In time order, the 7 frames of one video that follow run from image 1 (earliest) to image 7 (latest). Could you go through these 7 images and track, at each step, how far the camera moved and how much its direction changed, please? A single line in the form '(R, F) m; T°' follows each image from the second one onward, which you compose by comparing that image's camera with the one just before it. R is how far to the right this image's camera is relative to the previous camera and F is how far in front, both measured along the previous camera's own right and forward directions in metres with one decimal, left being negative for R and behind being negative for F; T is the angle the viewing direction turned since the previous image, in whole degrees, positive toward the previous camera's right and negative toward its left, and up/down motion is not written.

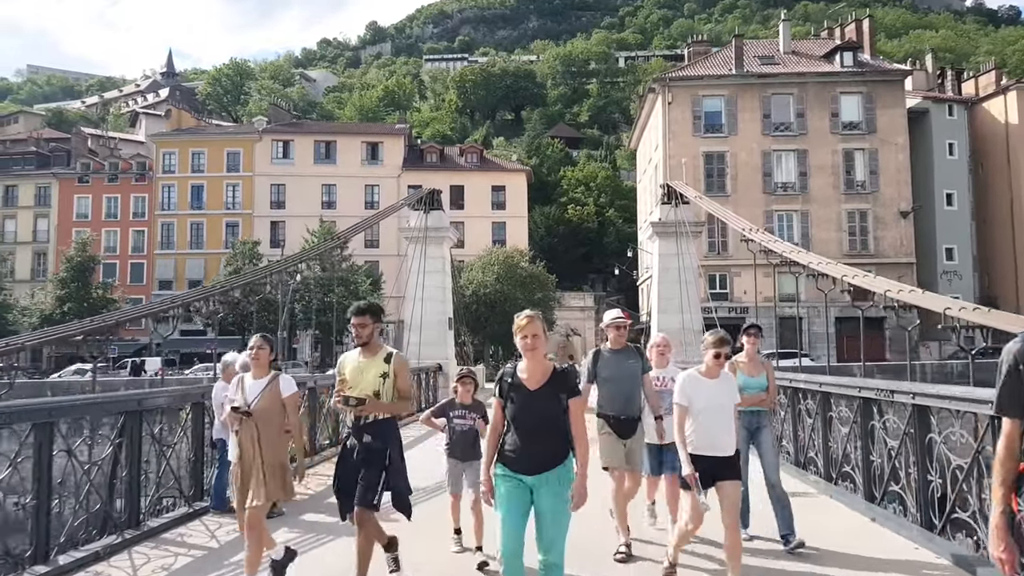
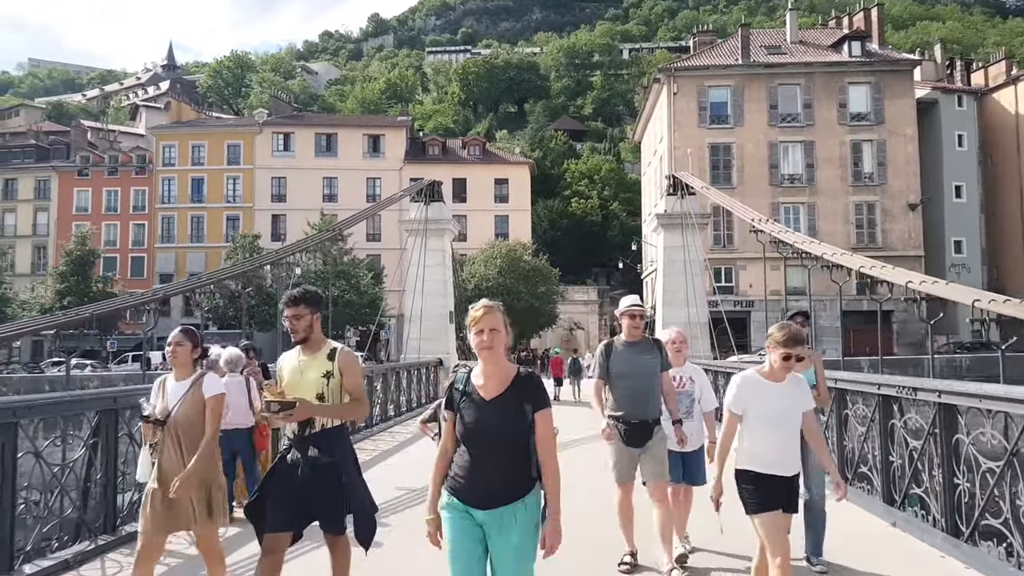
(0.0, +0.5) m; 0°
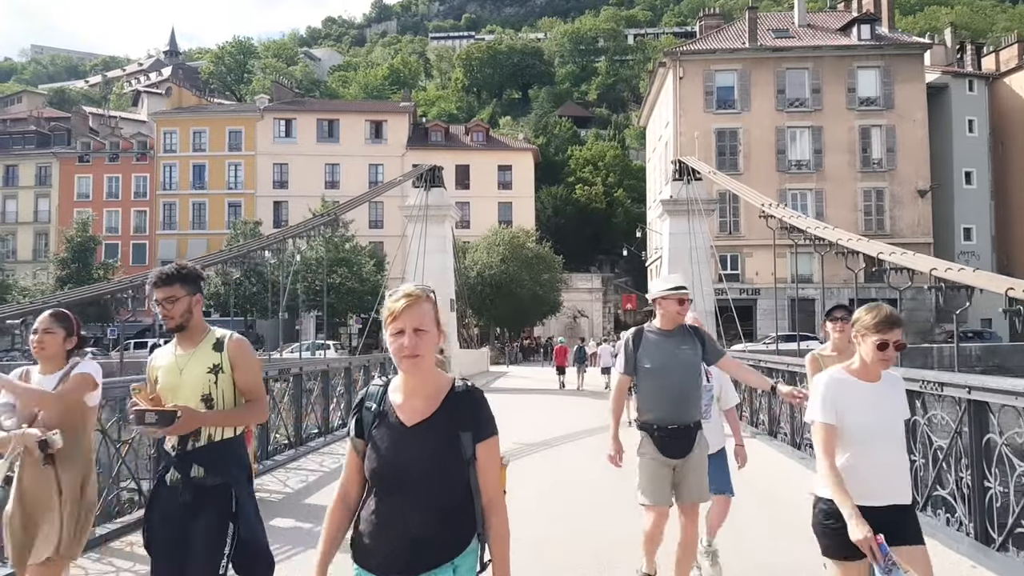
(+0.1, +0.5) m; 0°
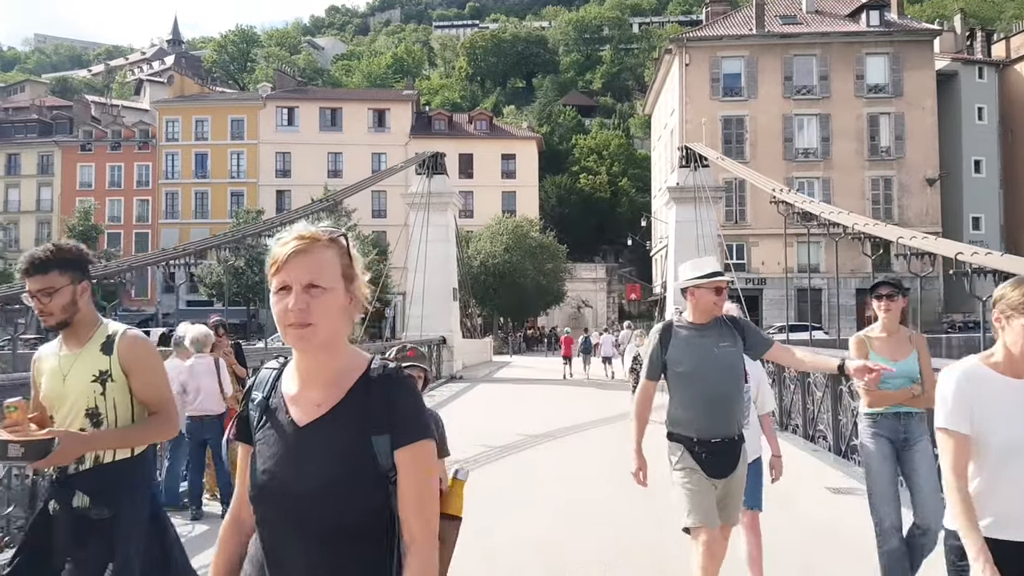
(0.0, +0.3) m; 0°
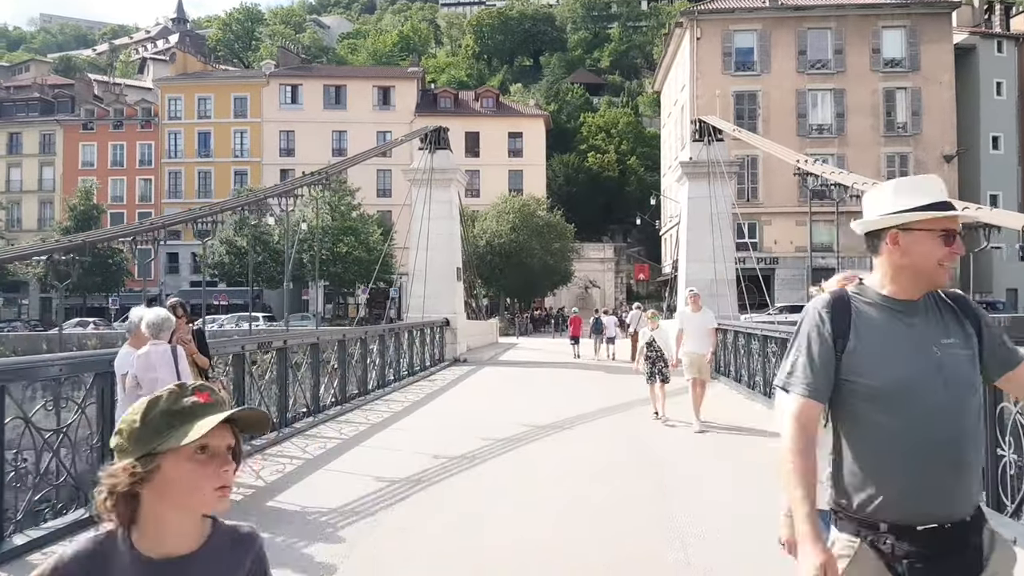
(0.0, +0.8) m; -1°
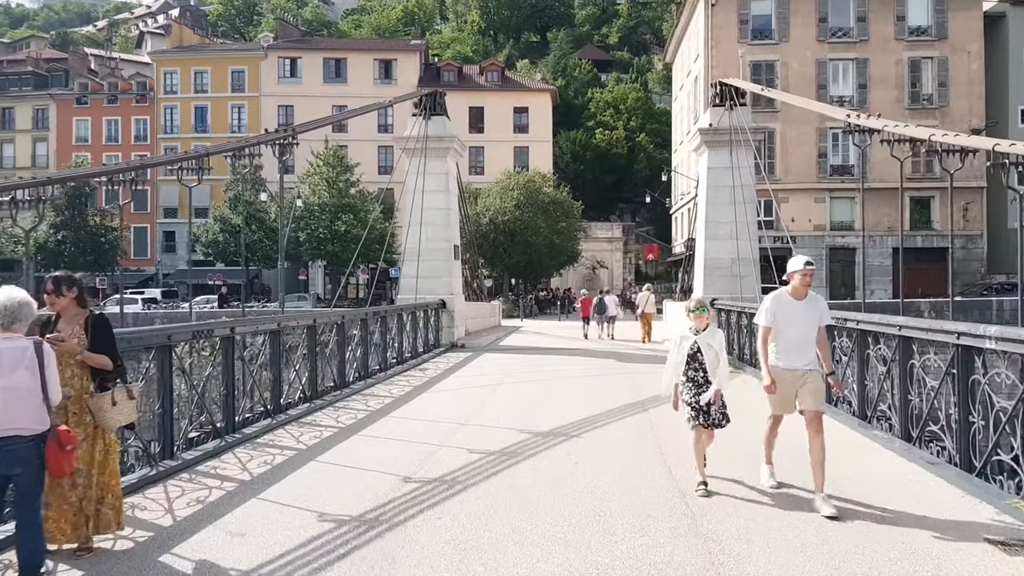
(+0.1, +1.7) m; 0°
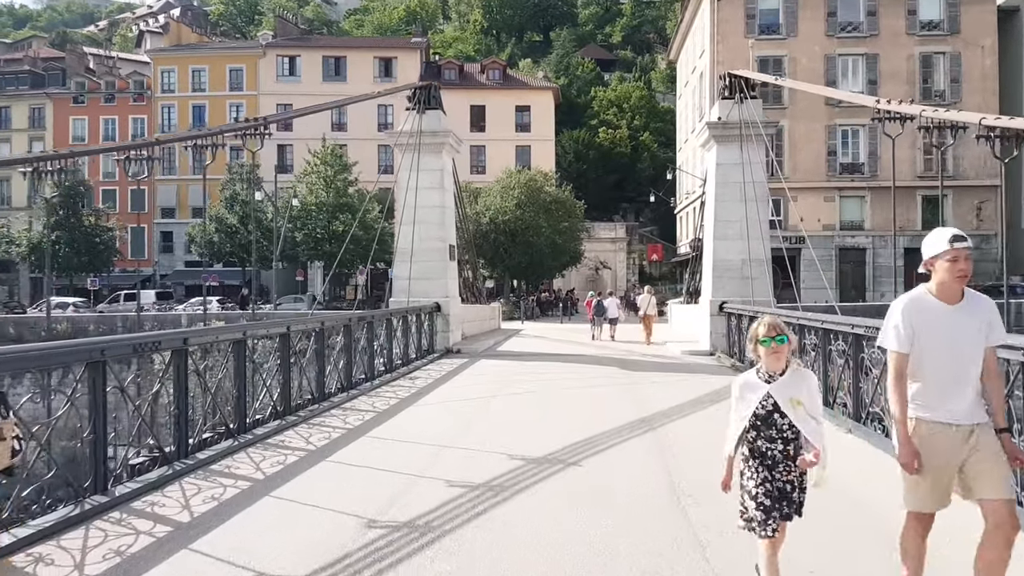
(+0.1, +0.9) m; 0°
